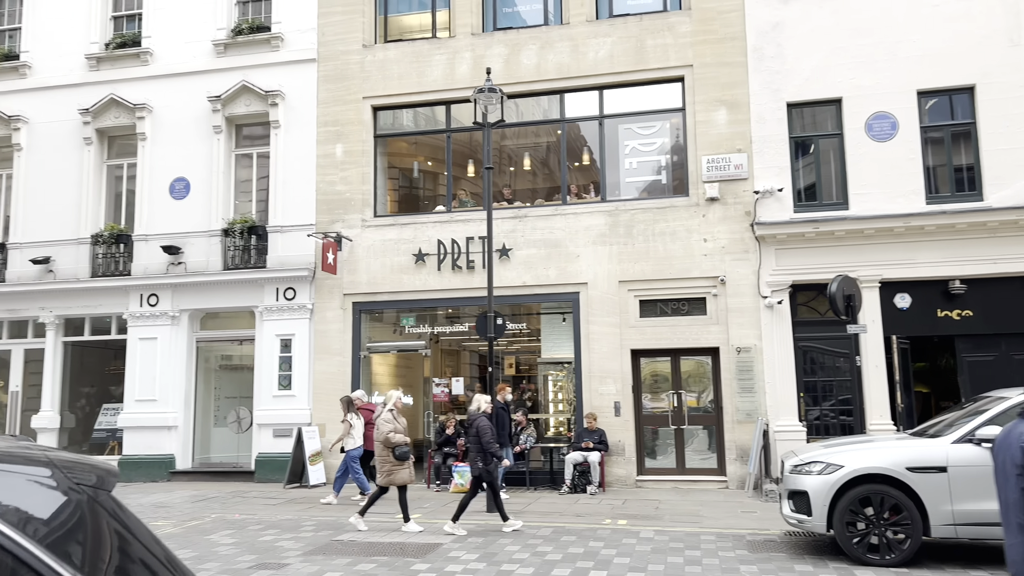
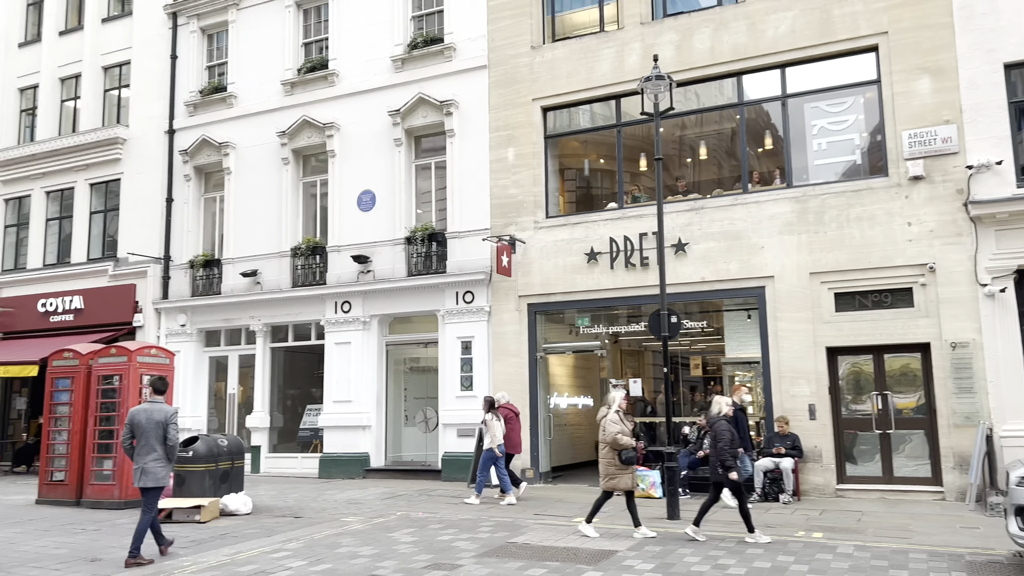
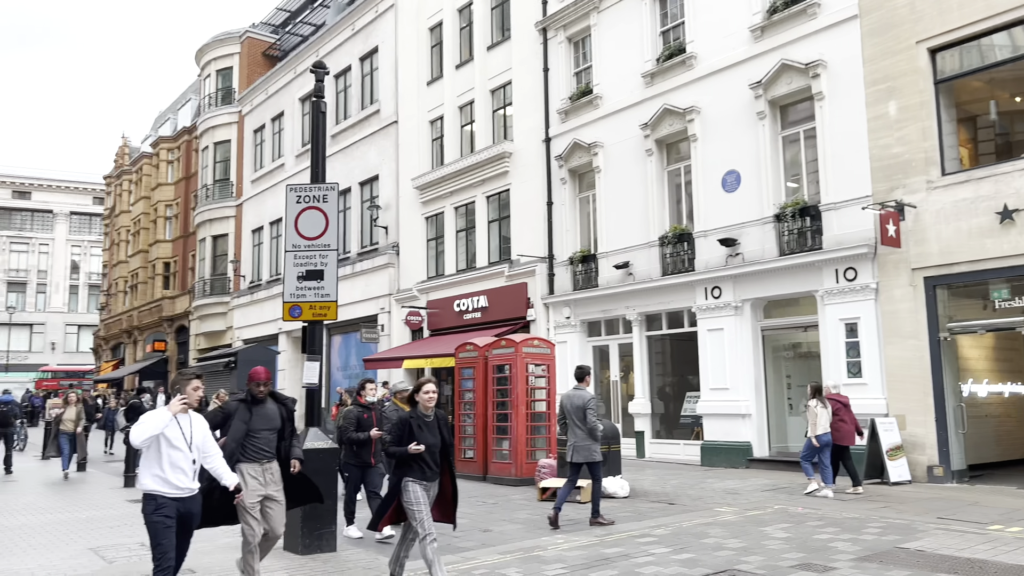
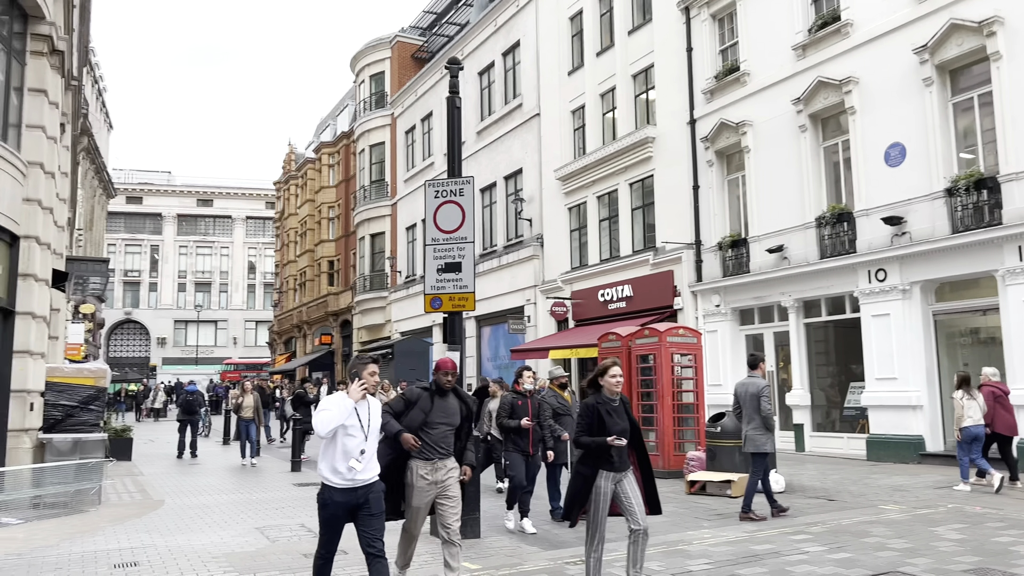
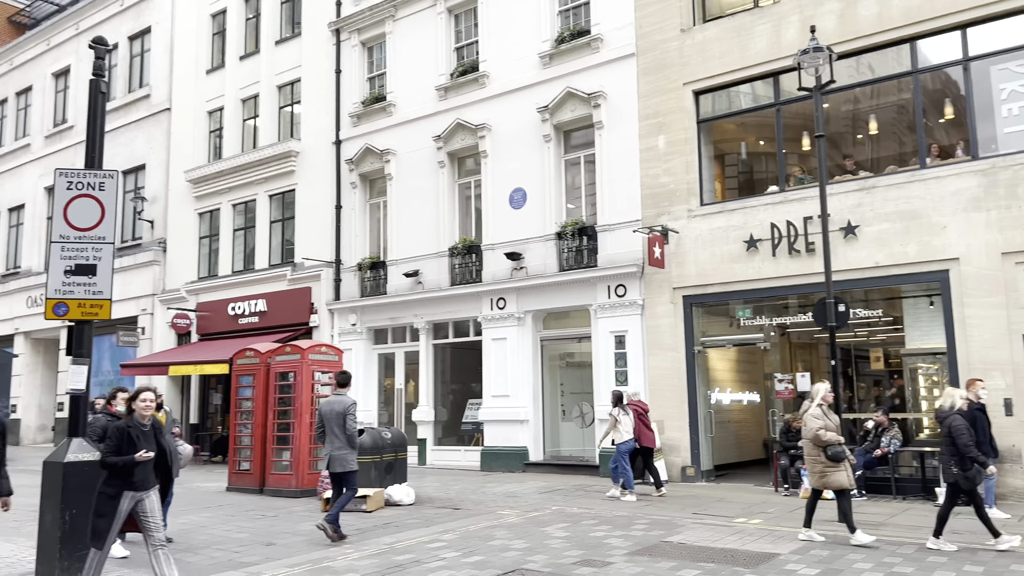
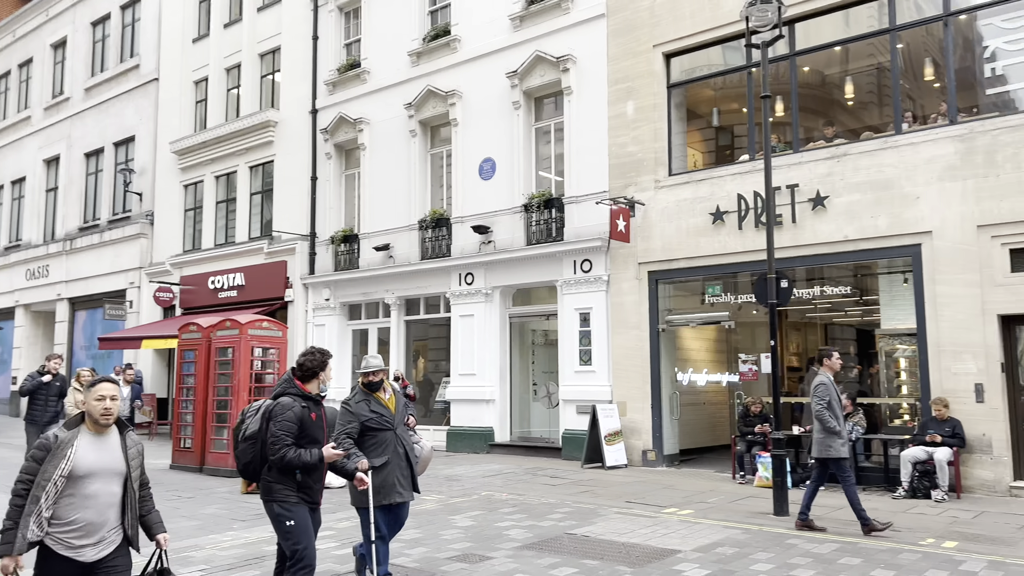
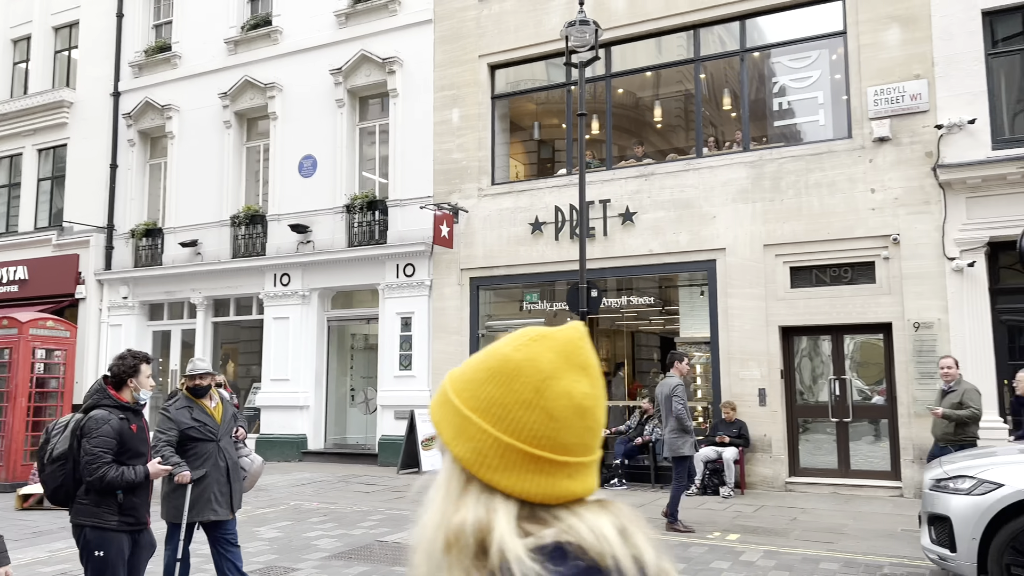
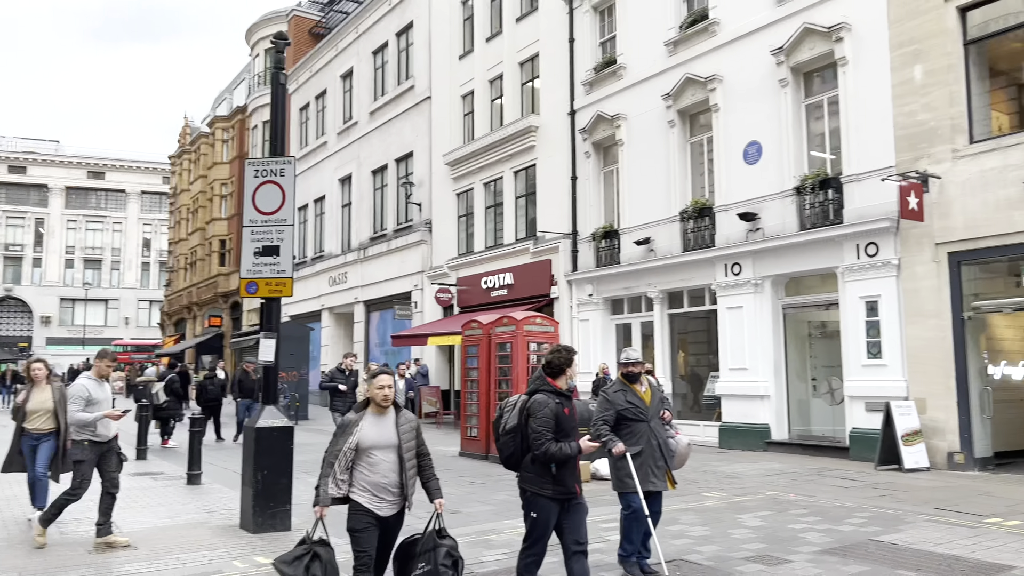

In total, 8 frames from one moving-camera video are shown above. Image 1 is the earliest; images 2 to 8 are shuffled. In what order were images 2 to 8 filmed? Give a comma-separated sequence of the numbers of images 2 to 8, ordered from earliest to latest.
2, 5, 3, 4, 8, 6, 7
